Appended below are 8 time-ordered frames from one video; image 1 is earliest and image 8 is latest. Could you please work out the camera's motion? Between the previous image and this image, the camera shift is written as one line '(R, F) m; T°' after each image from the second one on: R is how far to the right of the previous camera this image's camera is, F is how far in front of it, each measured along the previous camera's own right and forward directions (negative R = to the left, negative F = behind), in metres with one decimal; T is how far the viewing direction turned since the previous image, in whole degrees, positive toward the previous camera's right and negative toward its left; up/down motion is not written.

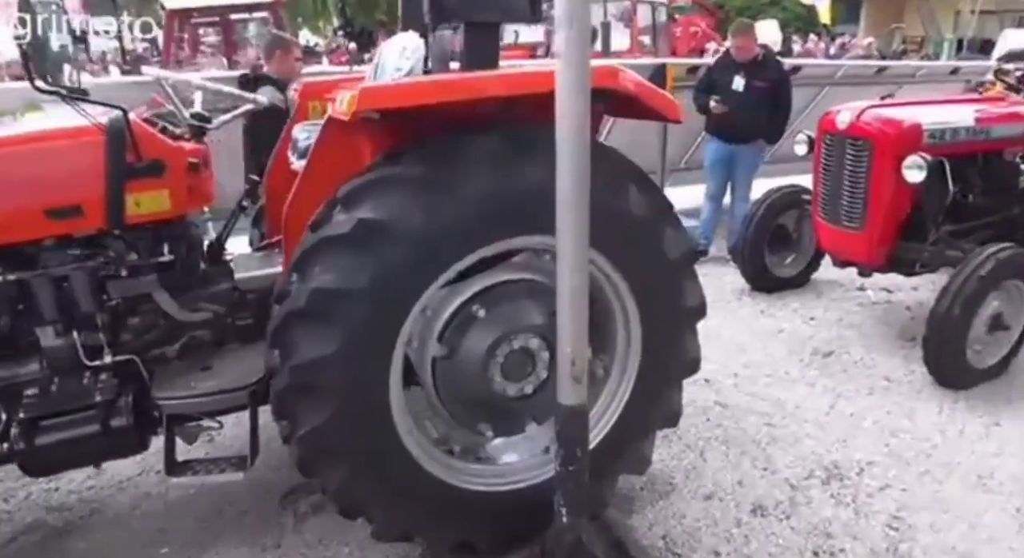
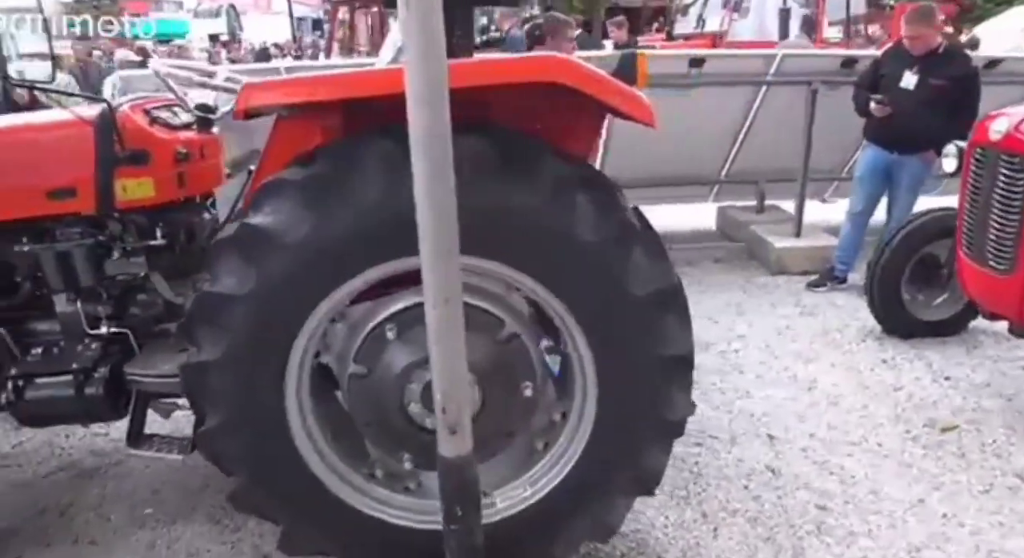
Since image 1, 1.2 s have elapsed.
(+0.6, +0.3) m; -17°
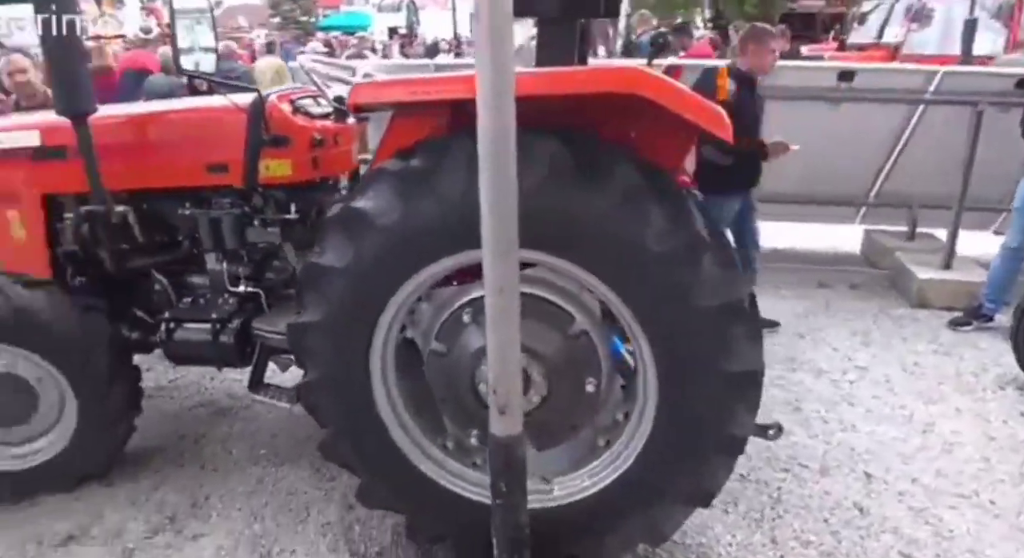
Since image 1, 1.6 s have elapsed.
(+0.2, -0.1) m; -12°
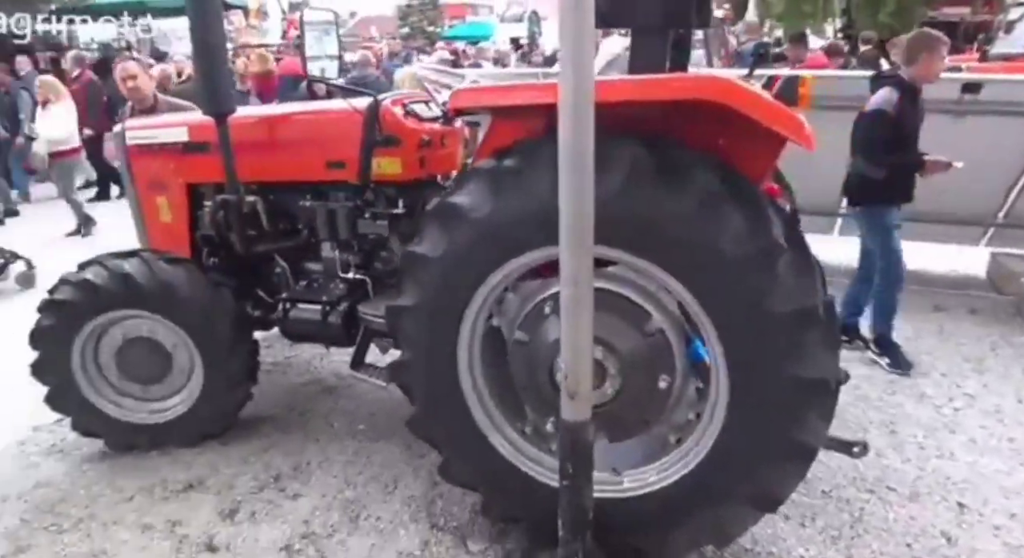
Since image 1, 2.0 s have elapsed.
(+0.1, -0.1) m; -9°
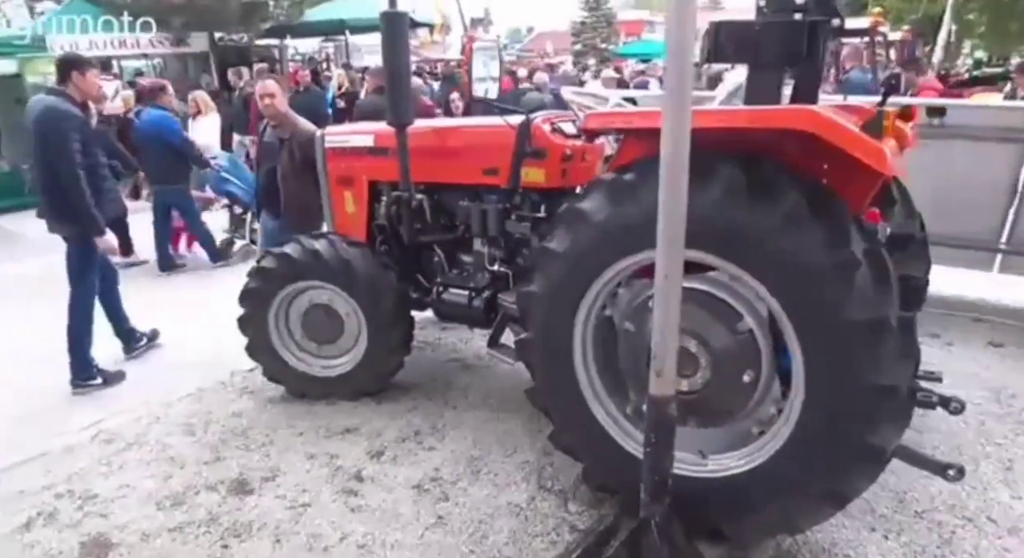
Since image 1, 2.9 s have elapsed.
(+0.1, -0.3) m; -12°
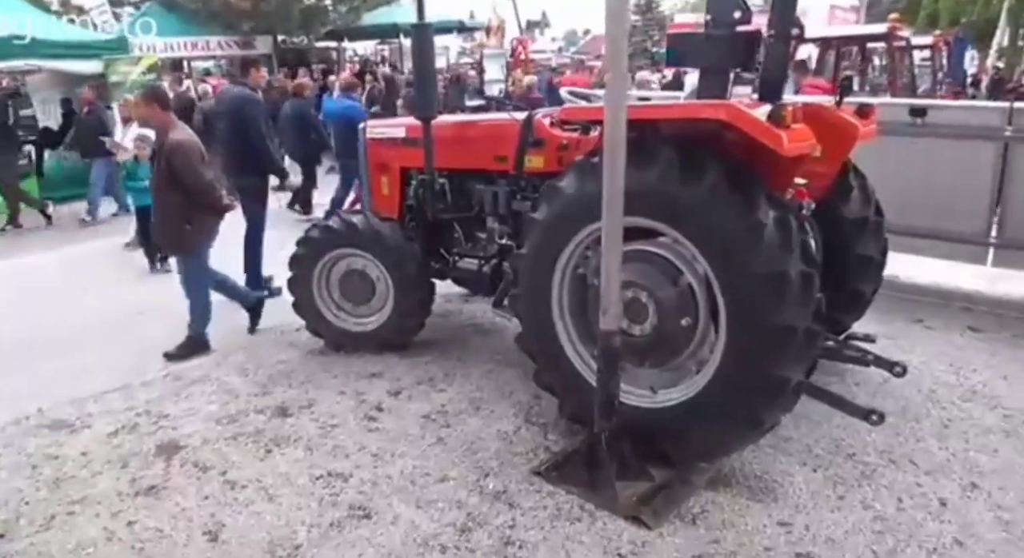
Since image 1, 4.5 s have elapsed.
(+0.2, -0.4) m; -4°
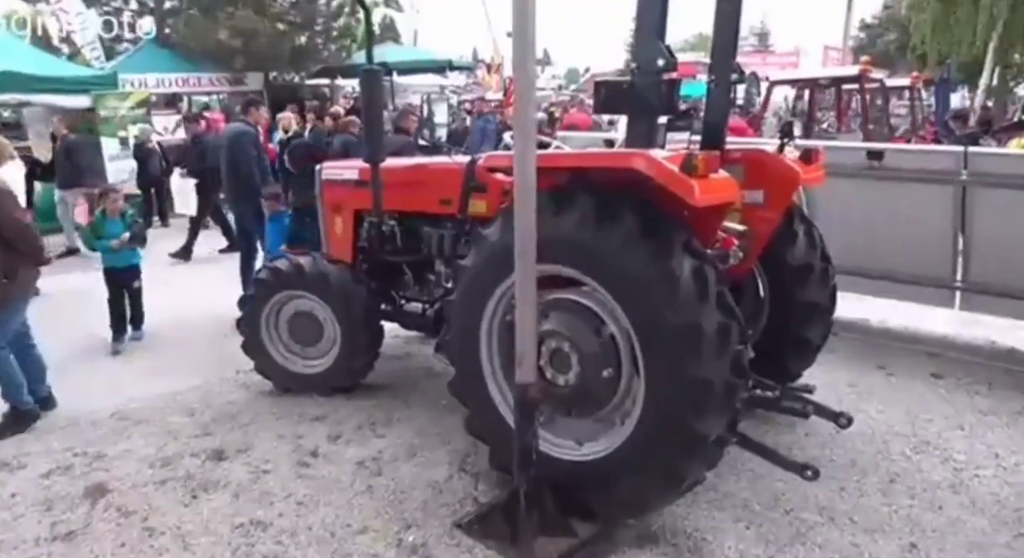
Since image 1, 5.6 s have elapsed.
(+0.3, 0.0) m; 0°
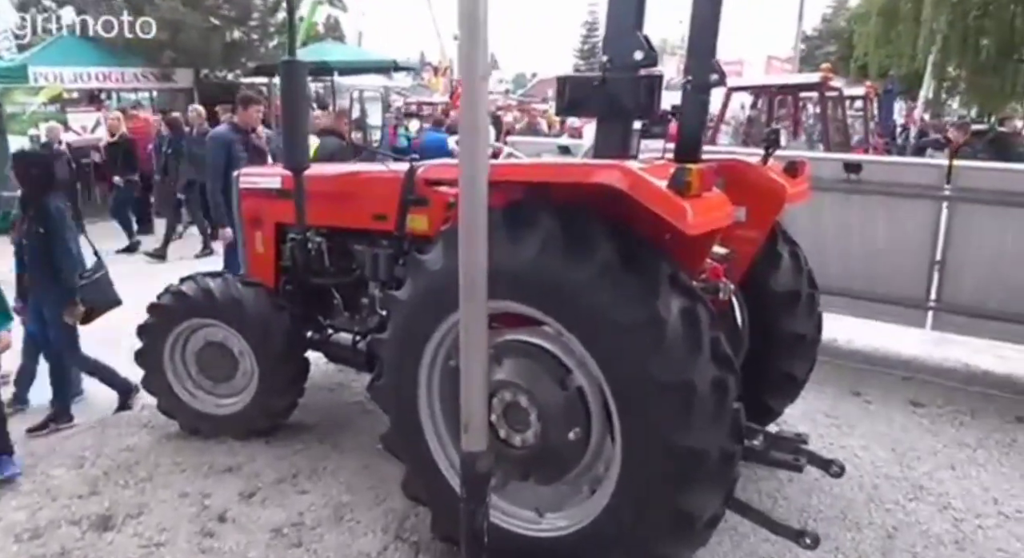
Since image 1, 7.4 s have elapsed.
(0.0, +0.4) m; +4°
